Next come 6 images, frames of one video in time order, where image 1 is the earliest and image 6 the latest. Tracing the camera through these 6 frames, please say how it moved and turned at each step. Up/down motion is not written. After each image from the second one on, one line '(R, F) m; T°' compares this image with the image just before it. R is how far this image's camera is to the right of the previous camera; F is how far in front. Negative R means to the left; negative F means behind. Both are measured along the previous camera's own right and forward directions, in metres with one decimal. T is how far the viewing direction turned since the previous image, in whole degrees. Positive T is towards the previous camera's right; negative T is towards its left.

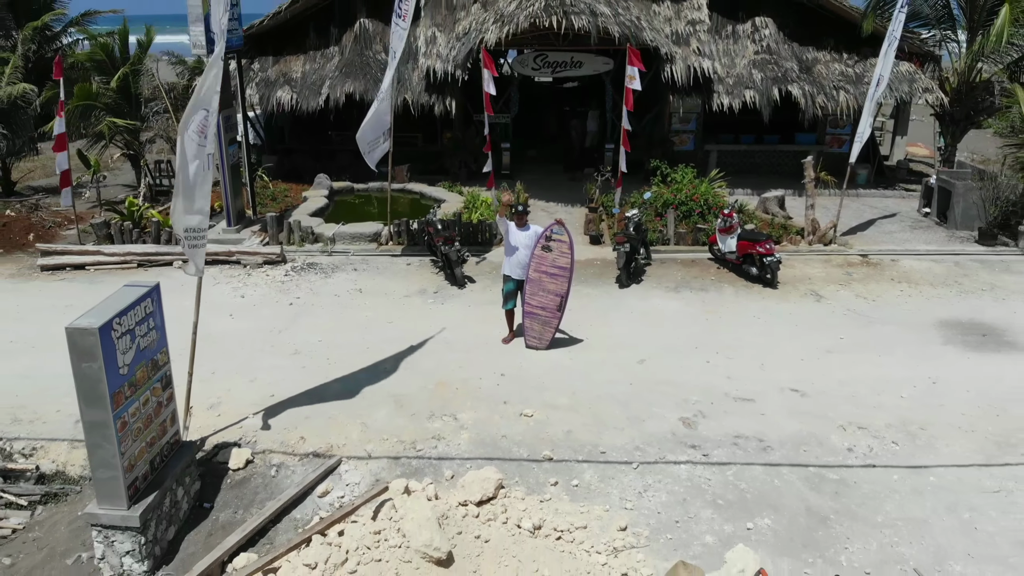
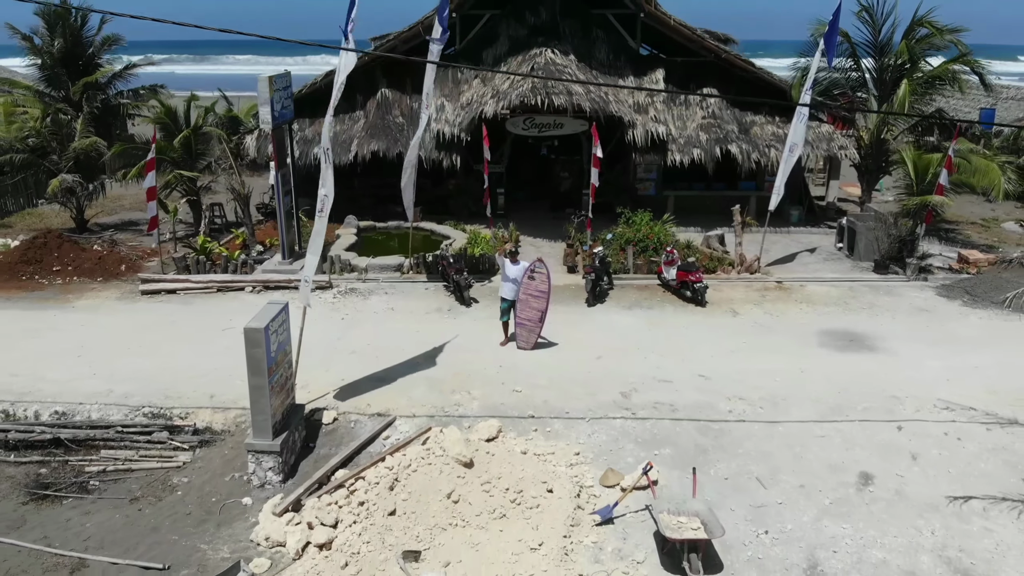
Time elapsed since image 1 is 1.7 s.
(0.0, -2.5) m; +1°
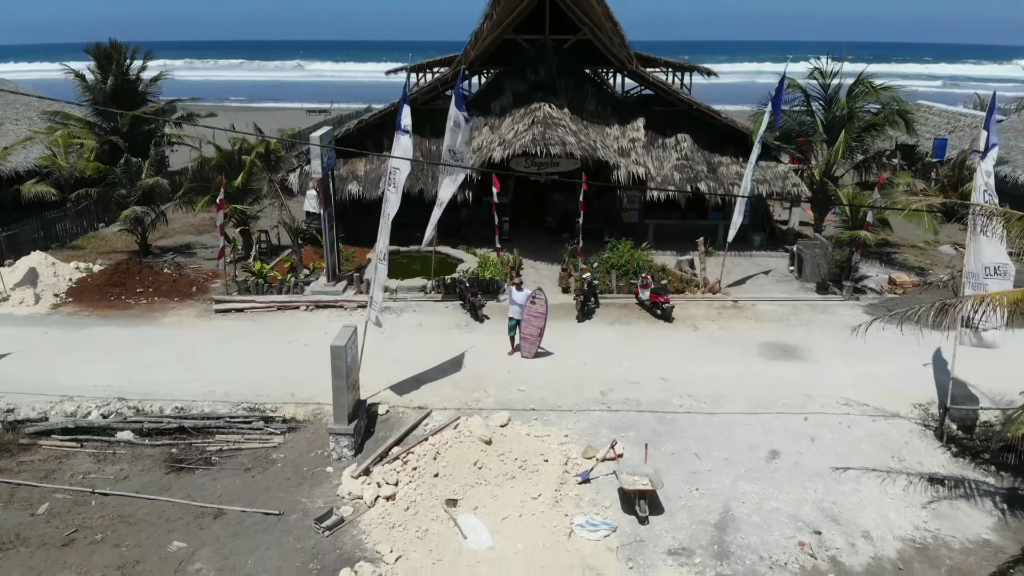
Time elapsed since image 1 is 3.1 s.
(-0.1, -2.5) m; 0°
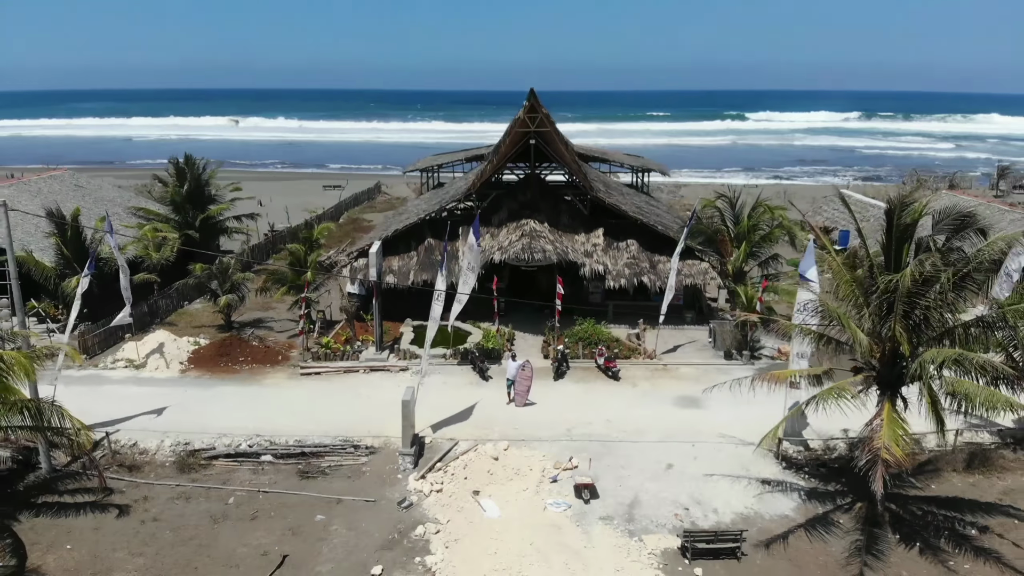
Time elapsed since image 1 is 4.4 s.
(-0.2, -5.9) m; +1°
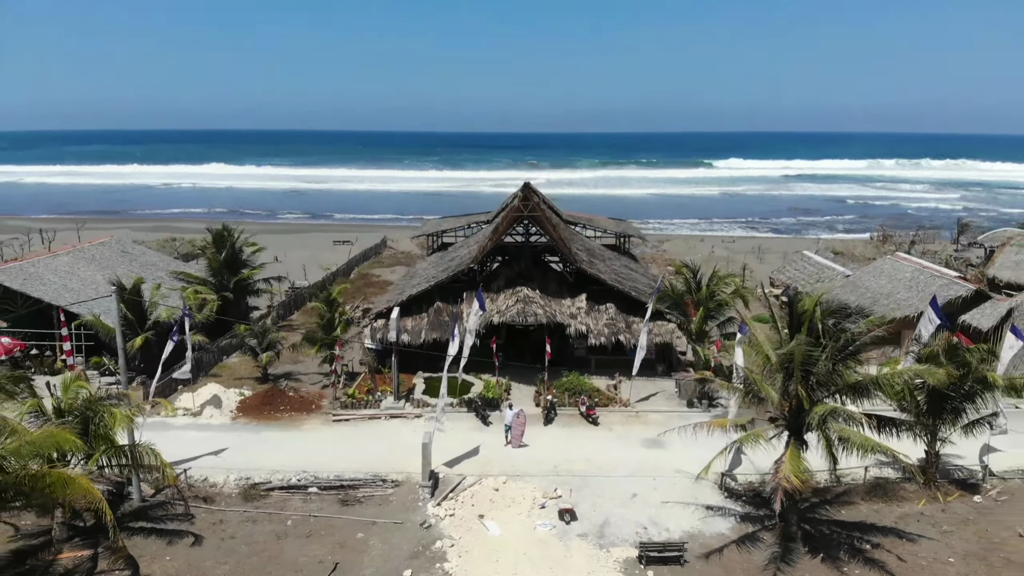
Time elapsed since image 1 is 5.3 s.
(0.0, -4.1) m; 0°
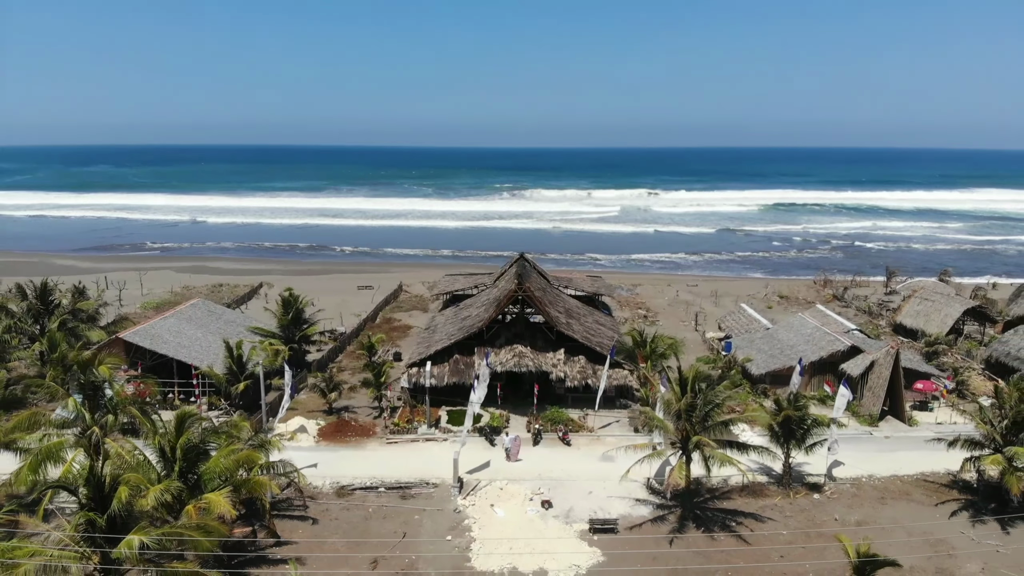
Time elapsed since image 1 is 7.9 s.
(-0.2, -10.3) m; 0°
